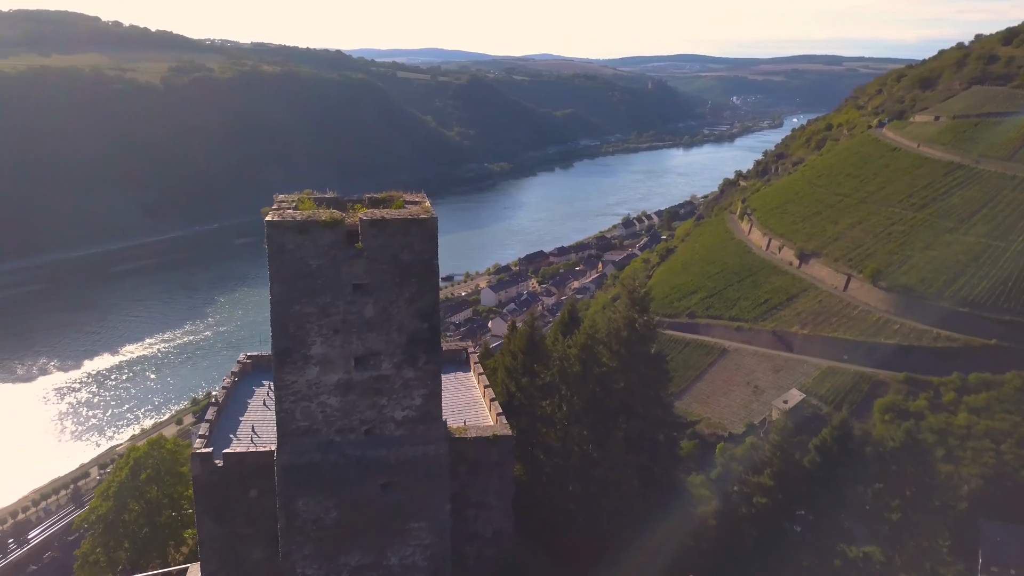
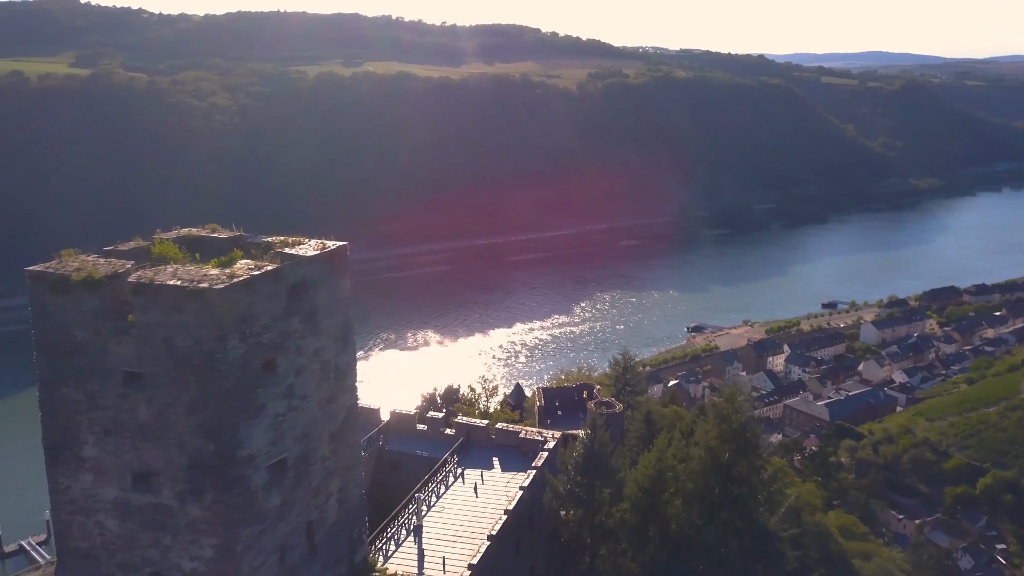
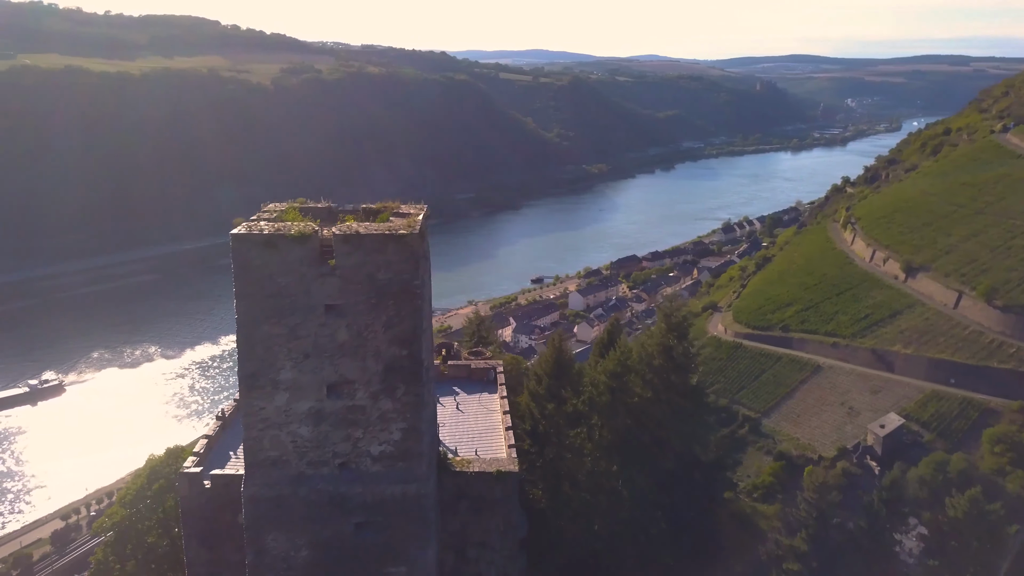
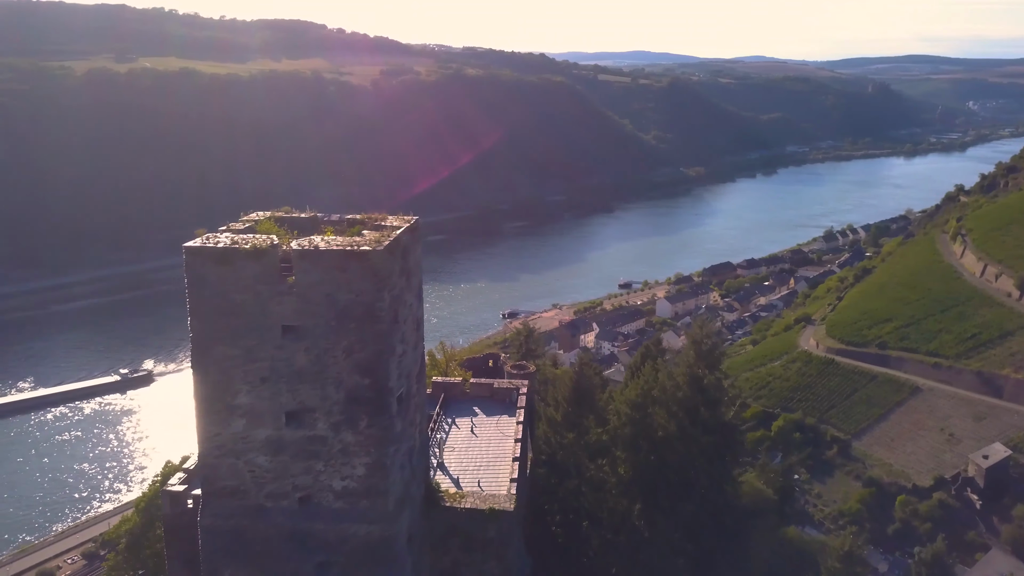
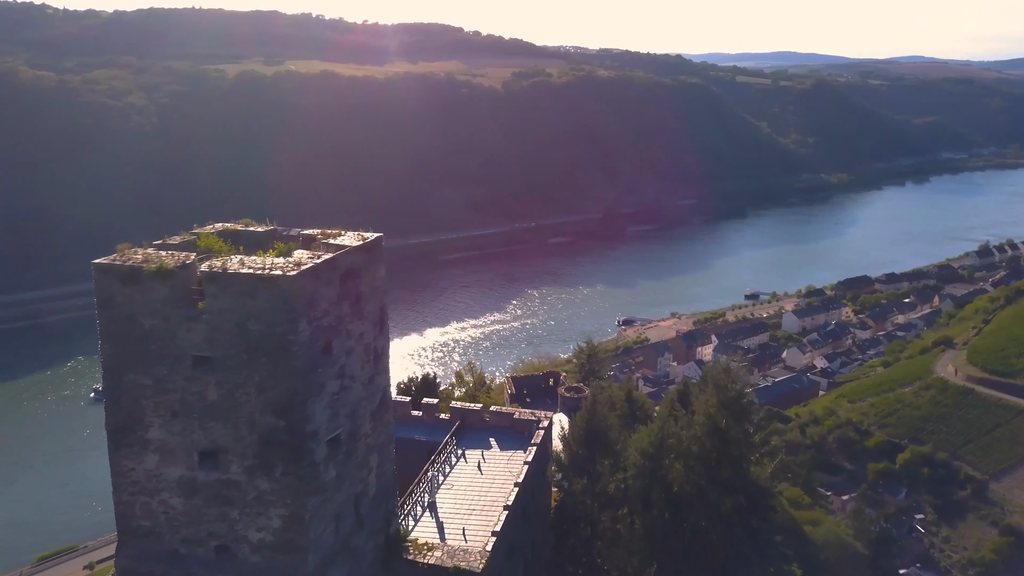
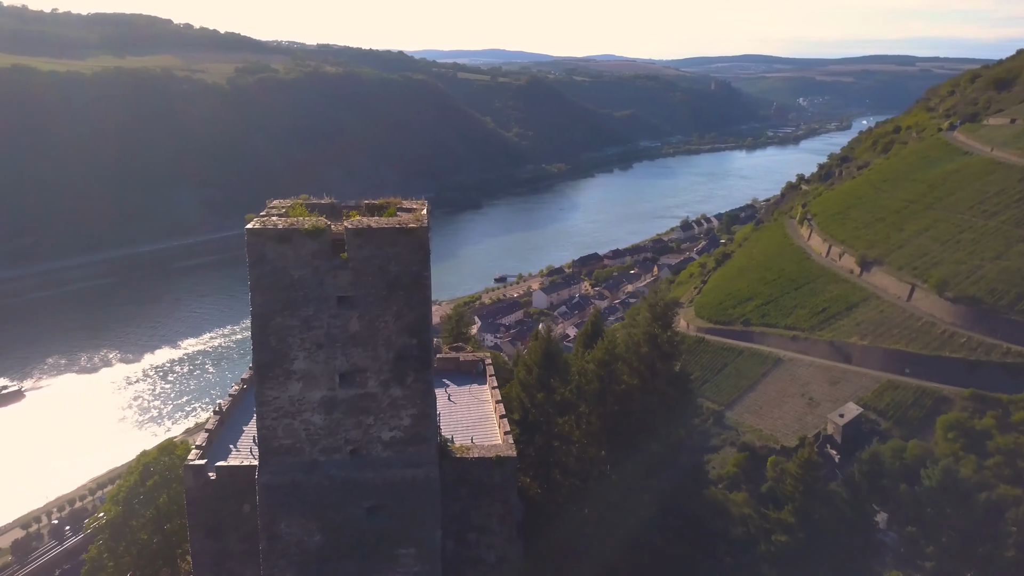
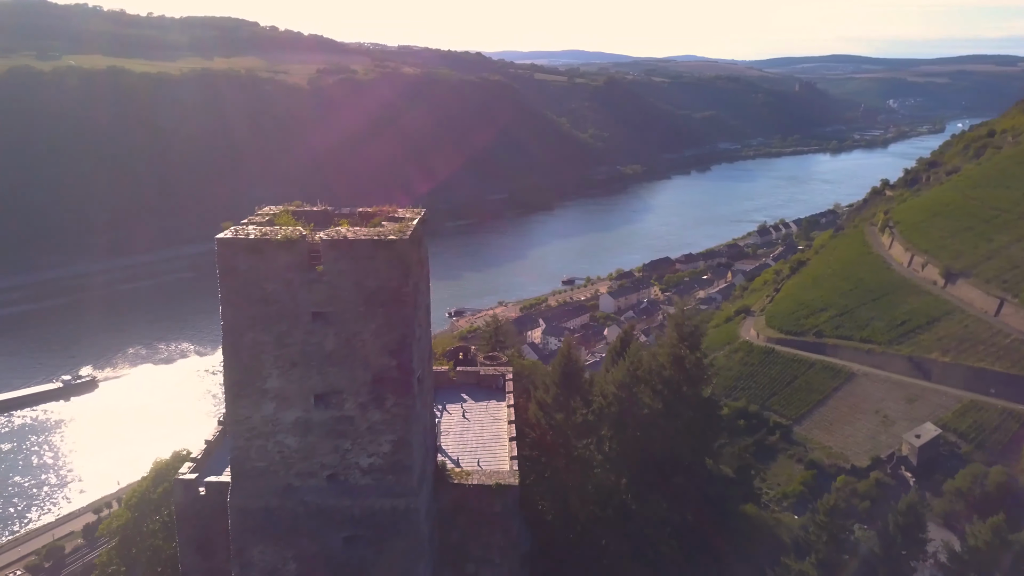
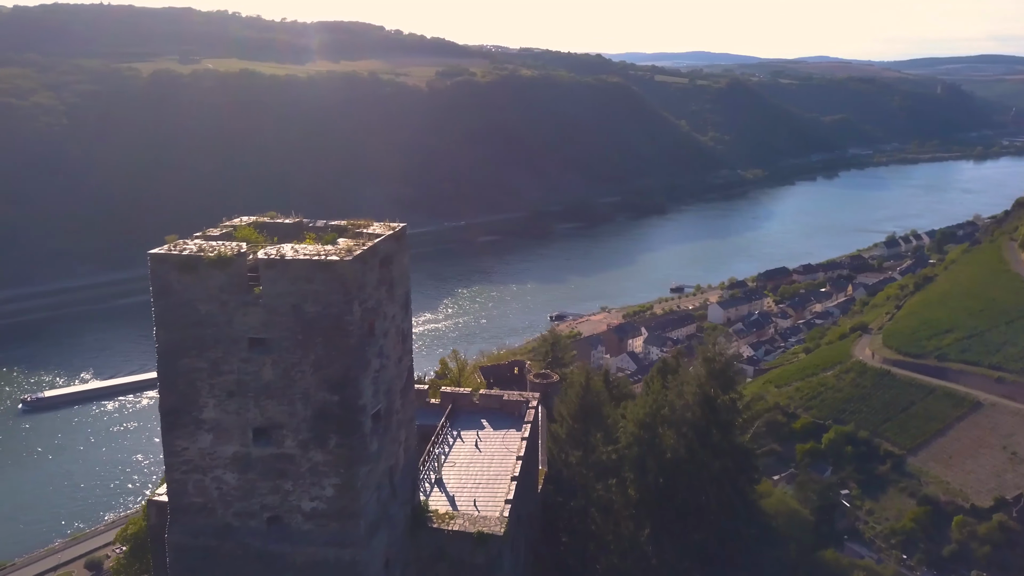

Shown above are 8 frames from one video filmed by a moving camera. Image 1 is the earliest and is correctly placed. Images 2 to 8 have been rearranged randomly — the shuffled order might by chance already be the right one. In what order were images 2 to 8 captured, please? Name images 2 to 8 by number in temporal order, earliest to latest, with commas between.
6, 3, 7, 4, 8, 5, 2
